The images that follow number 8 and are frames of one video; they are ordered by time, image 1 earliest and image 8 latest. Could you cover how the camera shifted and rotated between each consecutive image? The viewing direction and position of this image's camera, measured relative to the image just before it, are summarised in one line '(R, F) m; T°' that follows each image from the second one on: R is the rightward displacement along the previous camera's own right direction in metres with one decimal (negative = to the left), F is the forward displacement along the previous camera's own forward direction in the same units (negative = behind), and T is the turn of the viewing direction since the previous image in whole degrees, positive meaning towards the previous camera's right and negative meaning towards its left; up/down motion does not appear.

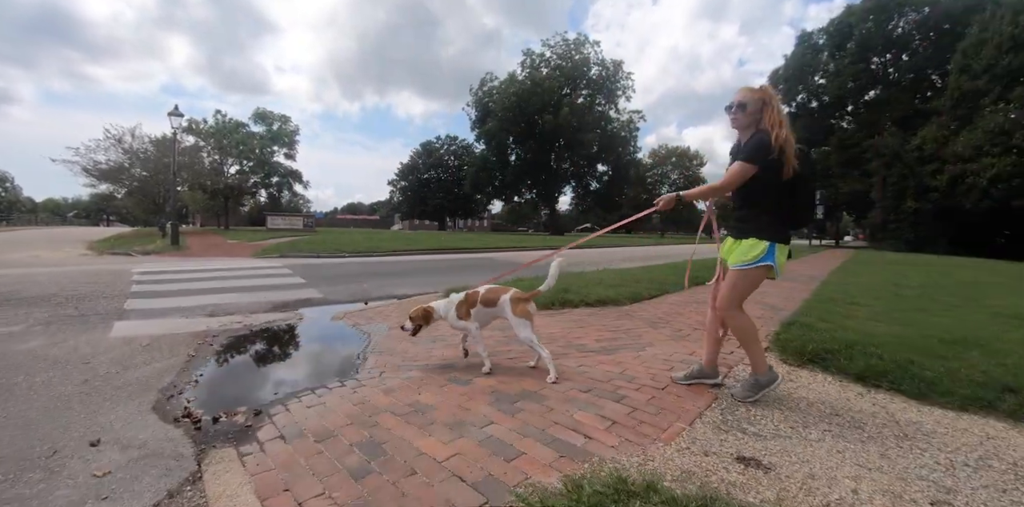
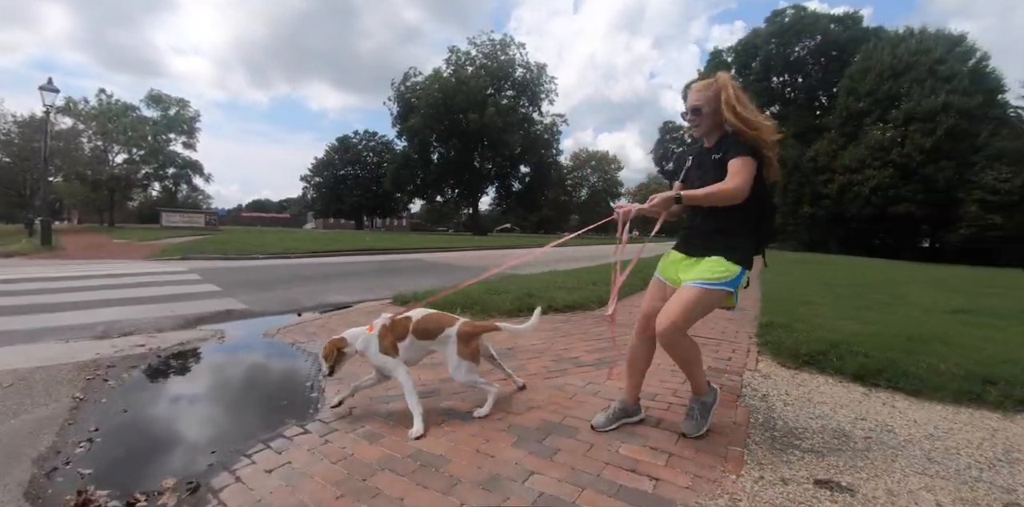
(-0.5, +0.5) m; +9°
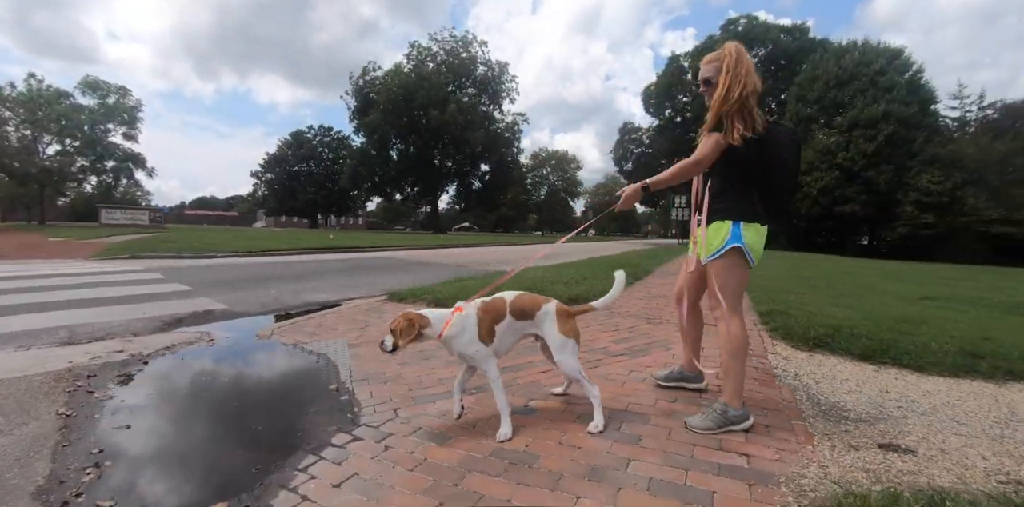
(-0.6, 0.0) m; +5°
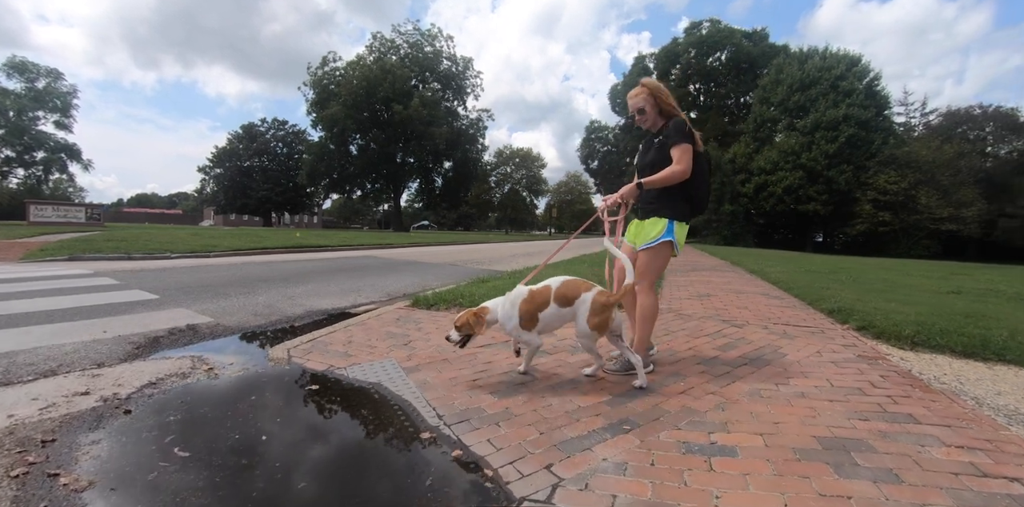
(-1.1, +0.5) m; +5°
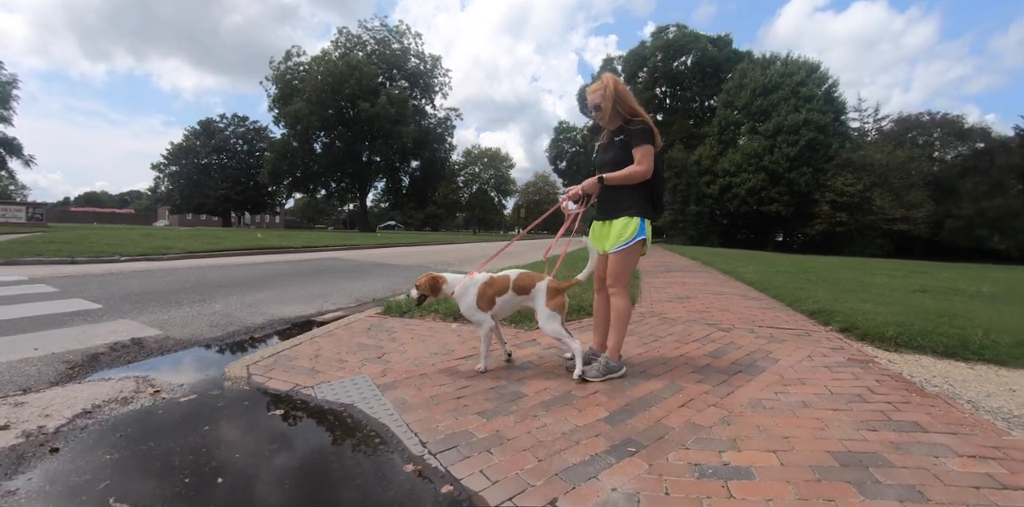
(-0.1, +0.2) m; +4°
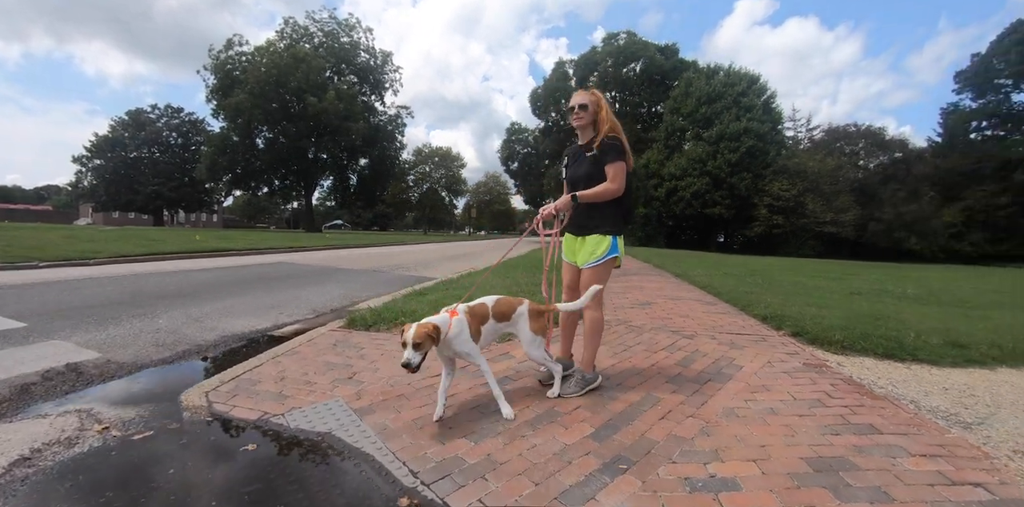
(-0.2, 0.0) m; +6°
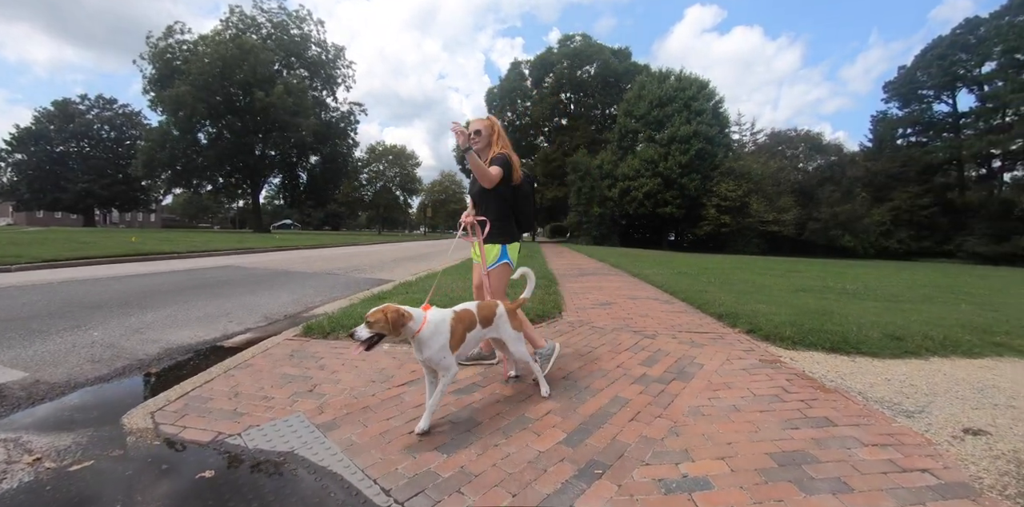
(-0.1, 0.0) m; +5°
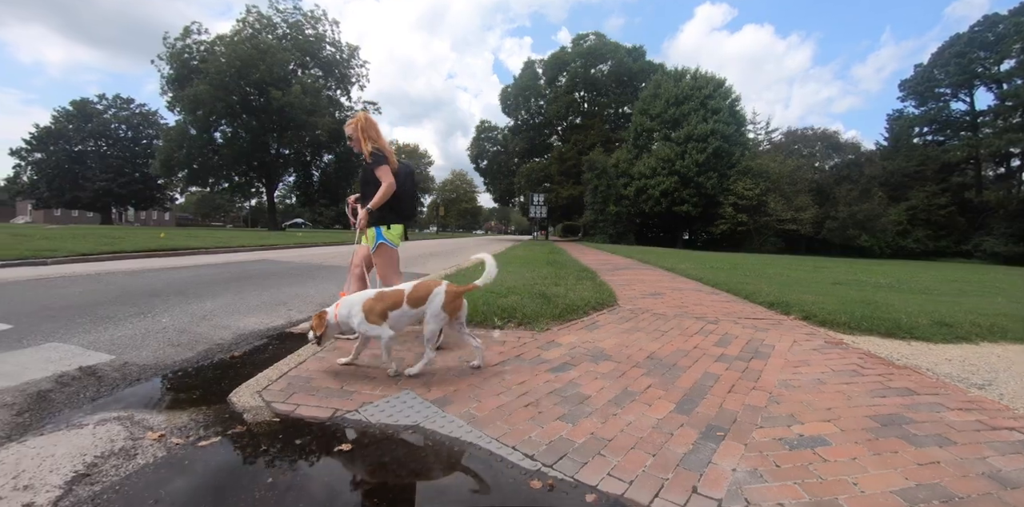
(-0.6, -0.3) m; -1°
